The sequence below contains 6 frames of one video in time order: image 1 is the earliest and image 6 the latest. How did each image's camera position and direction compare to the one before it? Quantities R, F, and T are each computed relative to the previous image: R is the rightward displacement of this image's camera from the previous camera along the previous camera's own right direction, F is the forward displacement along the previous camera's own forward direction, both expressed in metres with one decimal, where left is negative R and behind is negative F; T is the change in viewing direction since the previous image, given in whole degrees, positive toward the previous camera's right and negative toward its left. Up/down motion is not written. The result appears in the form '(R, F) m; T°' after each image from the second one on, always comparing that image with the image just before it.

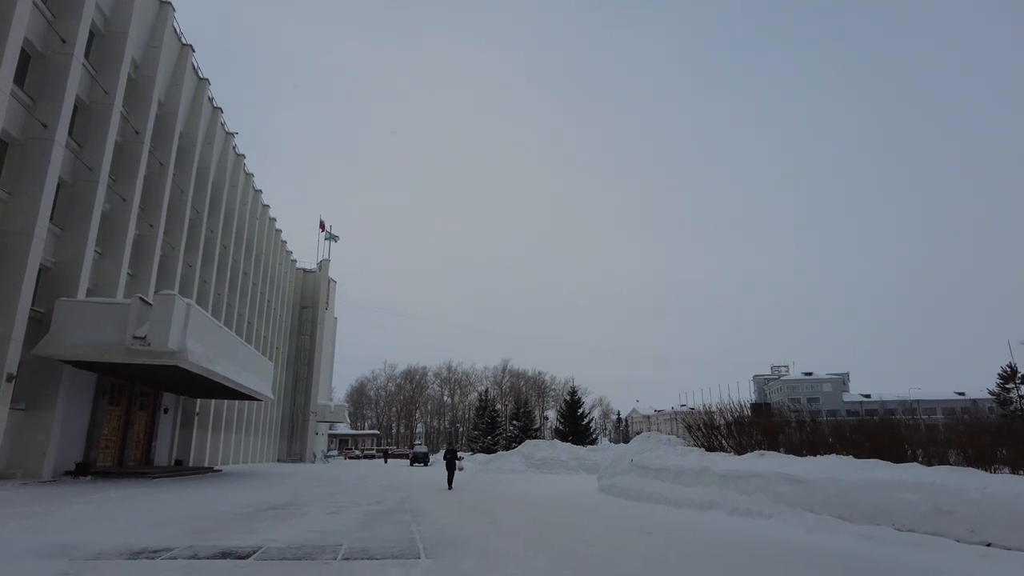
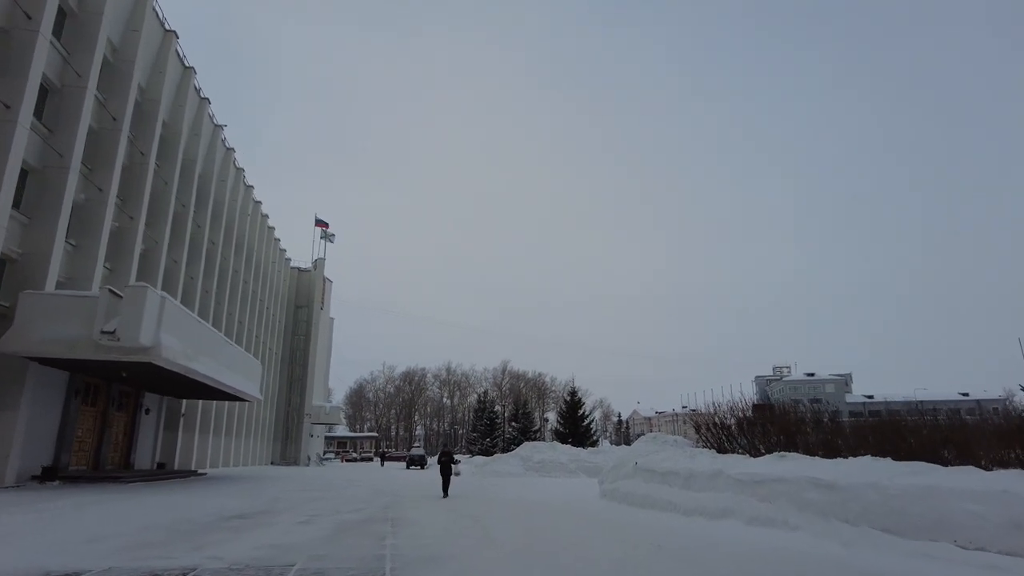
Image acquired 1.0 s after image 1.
(+0.1, +1.0) m; 0°
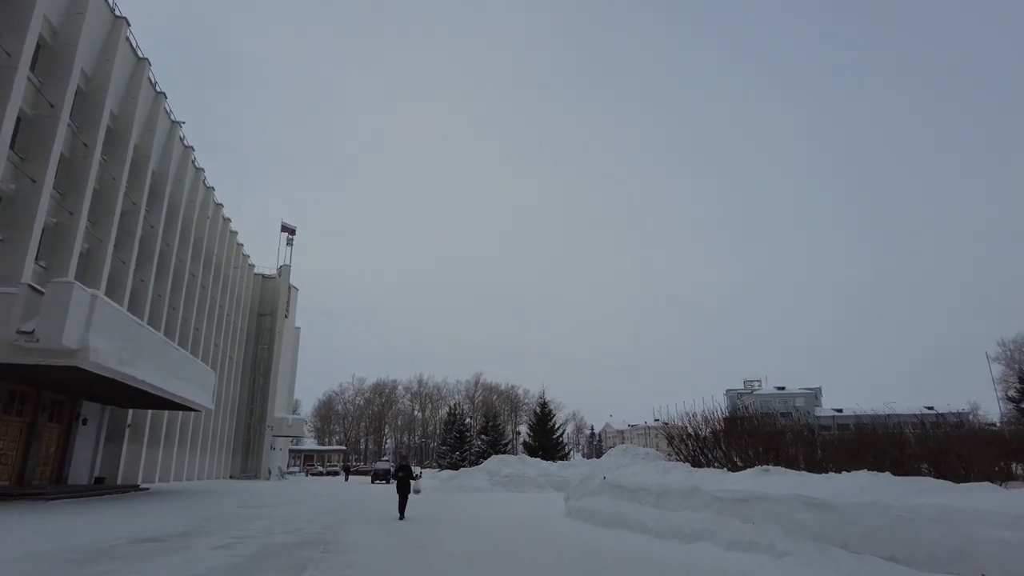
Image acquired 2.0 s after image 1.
(+0.3, +0.9) m; +2°
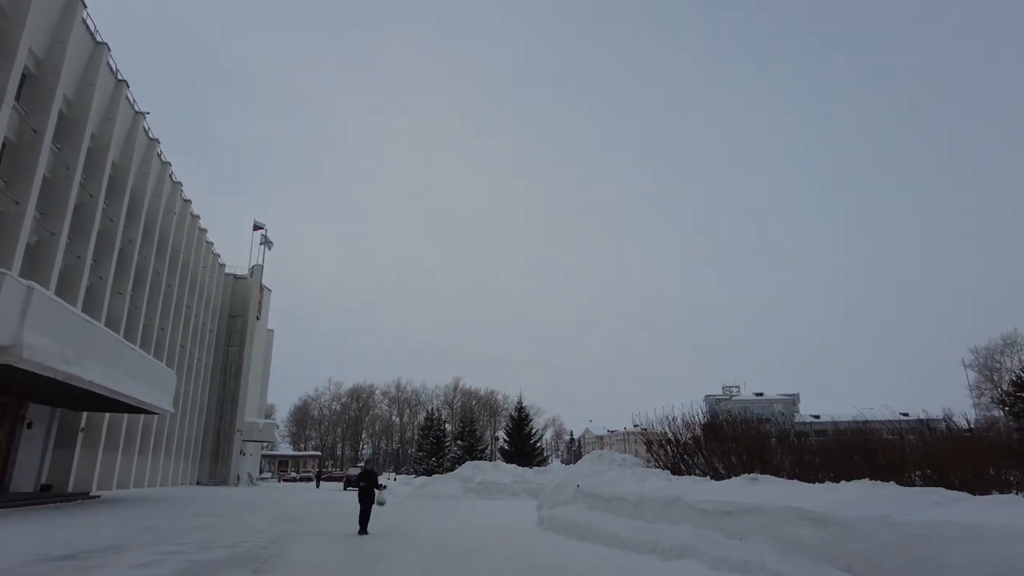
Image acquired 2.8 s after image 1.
(+0.2, +0.8) m; +2°
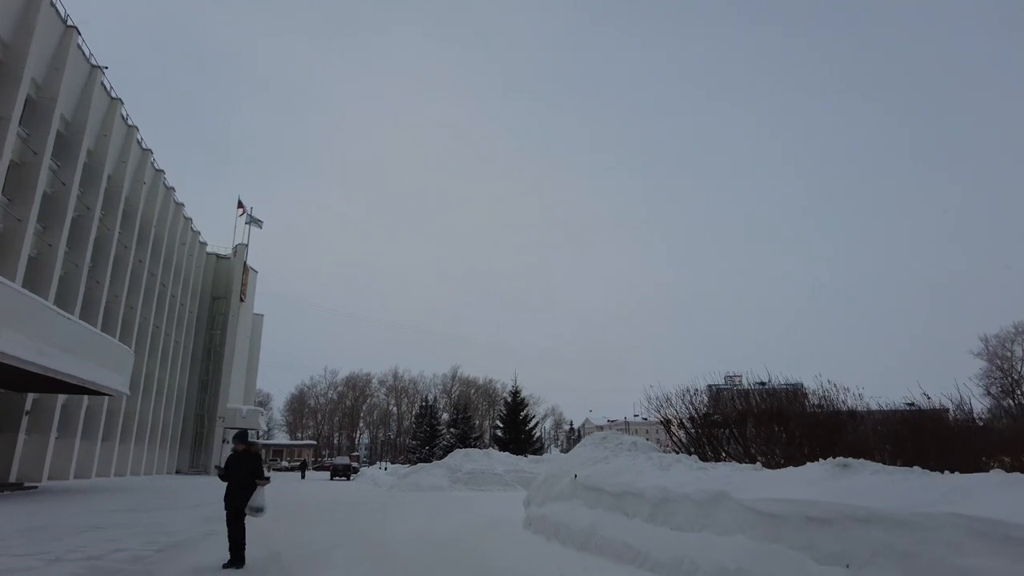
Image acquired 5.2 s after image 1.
(+0.3, +2.4) m; 0°
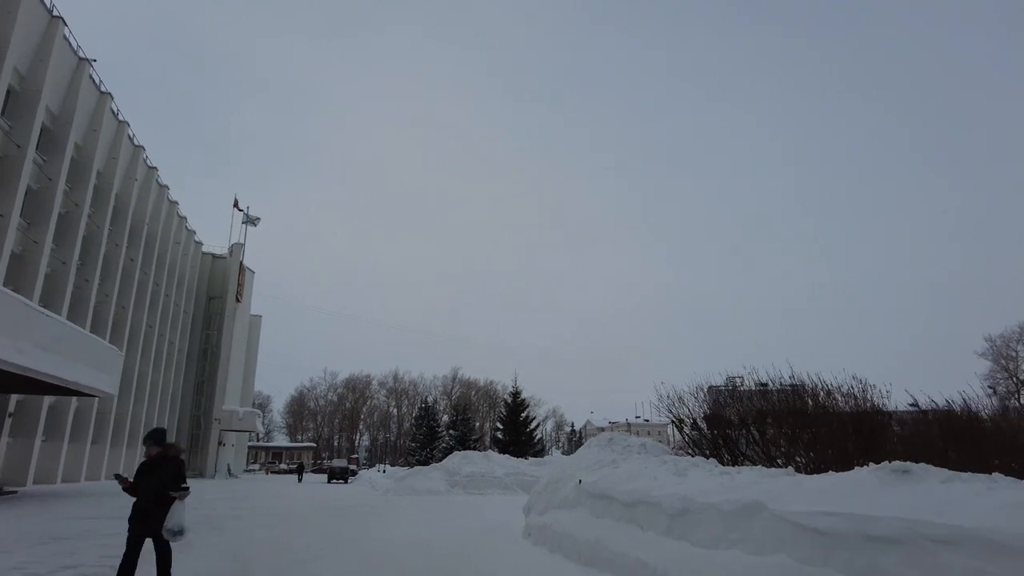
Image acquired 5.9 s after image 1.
(0.0, +0.7) m; 0°
